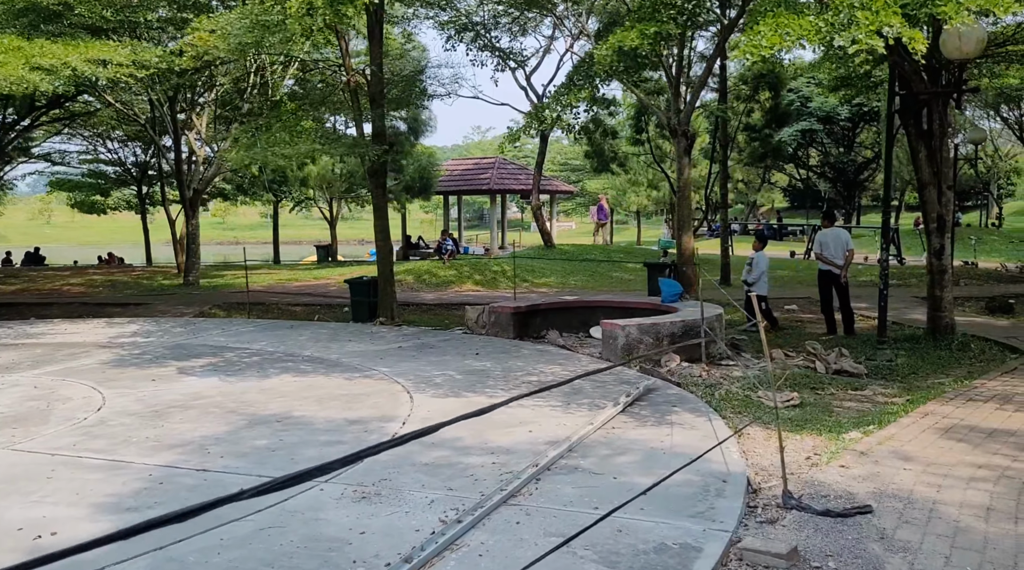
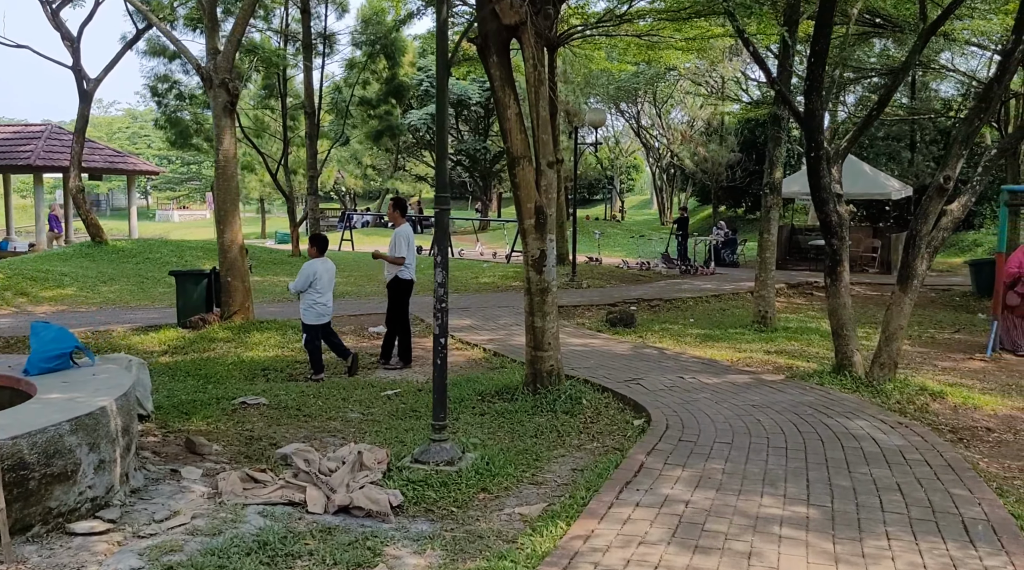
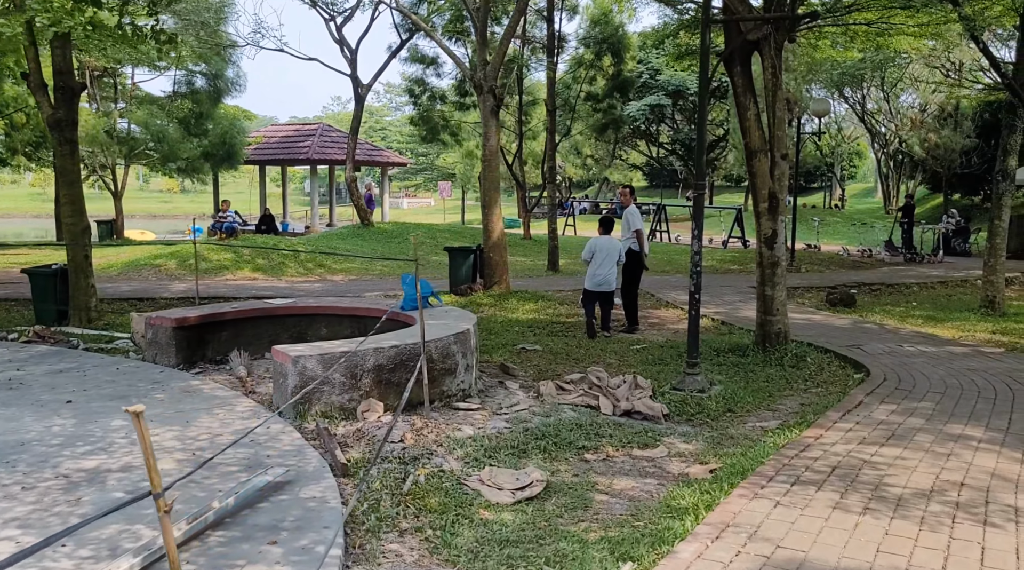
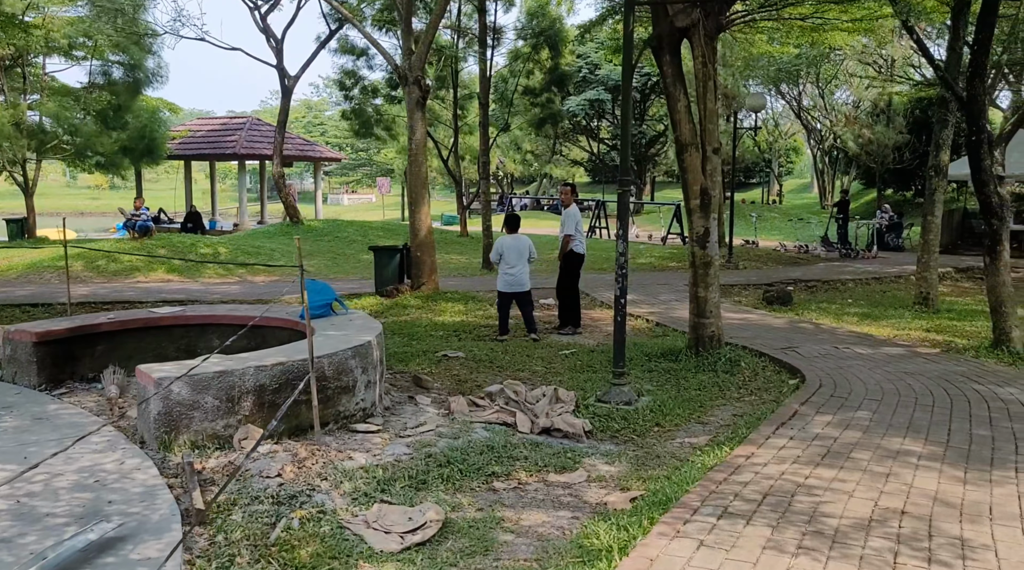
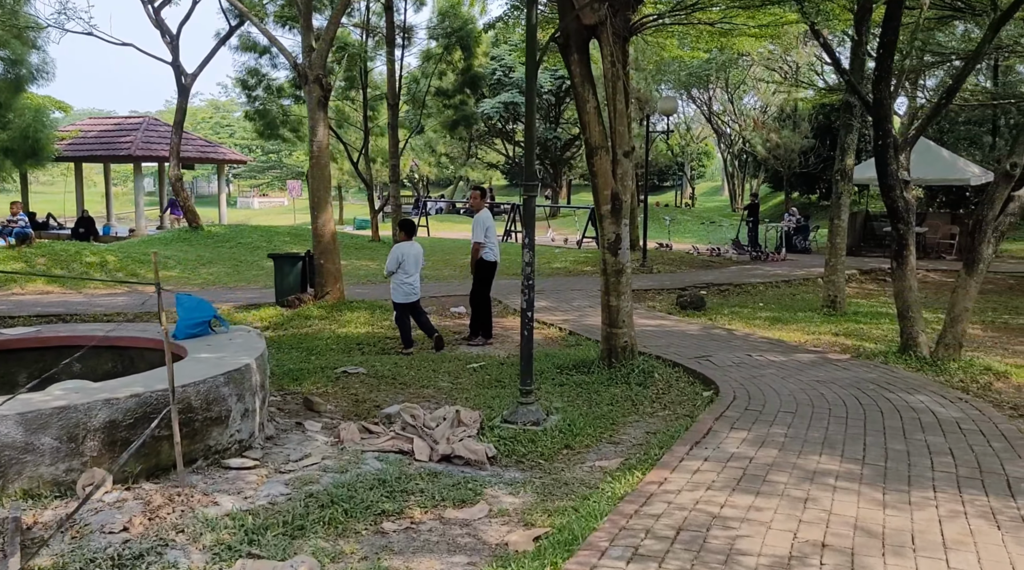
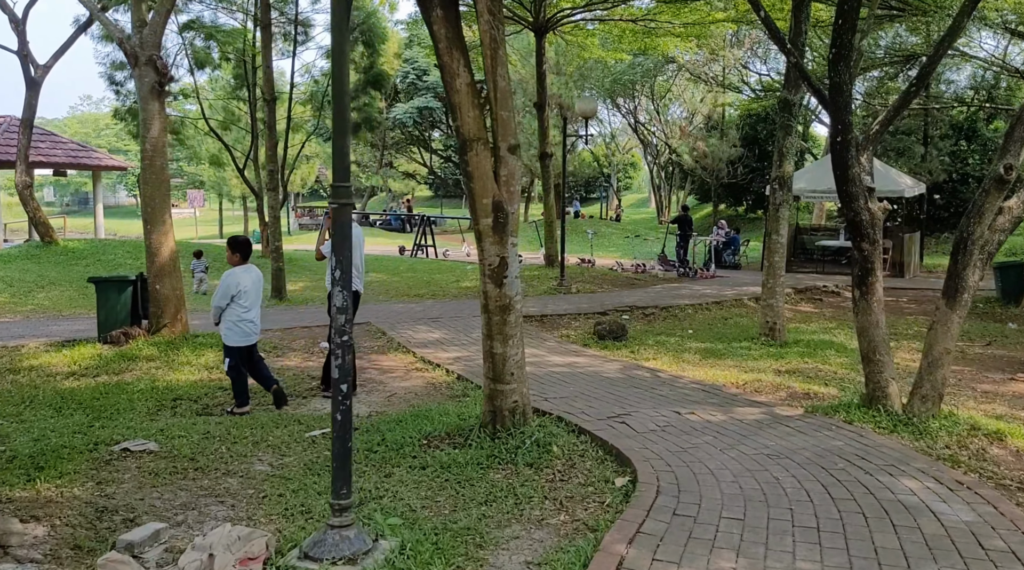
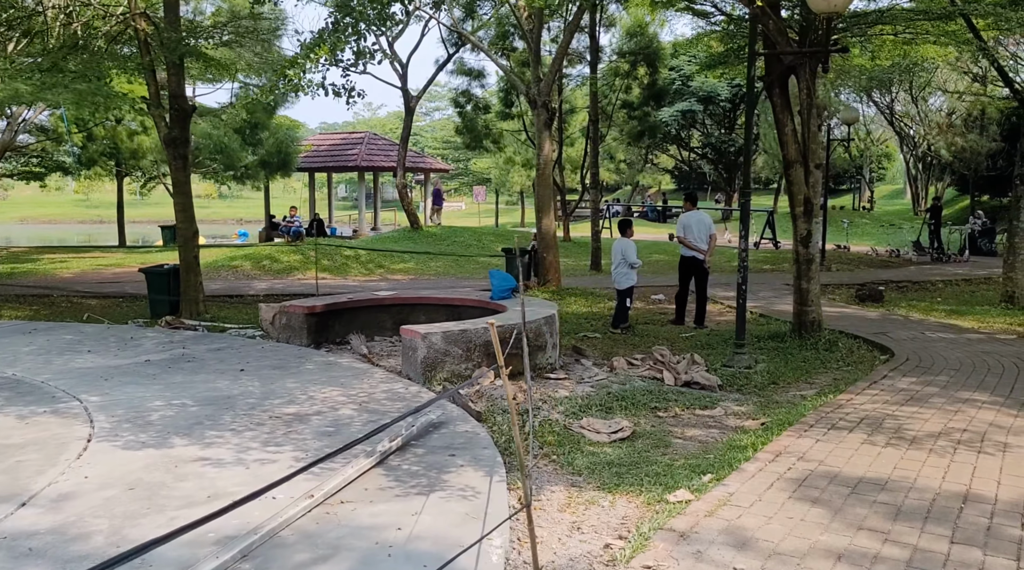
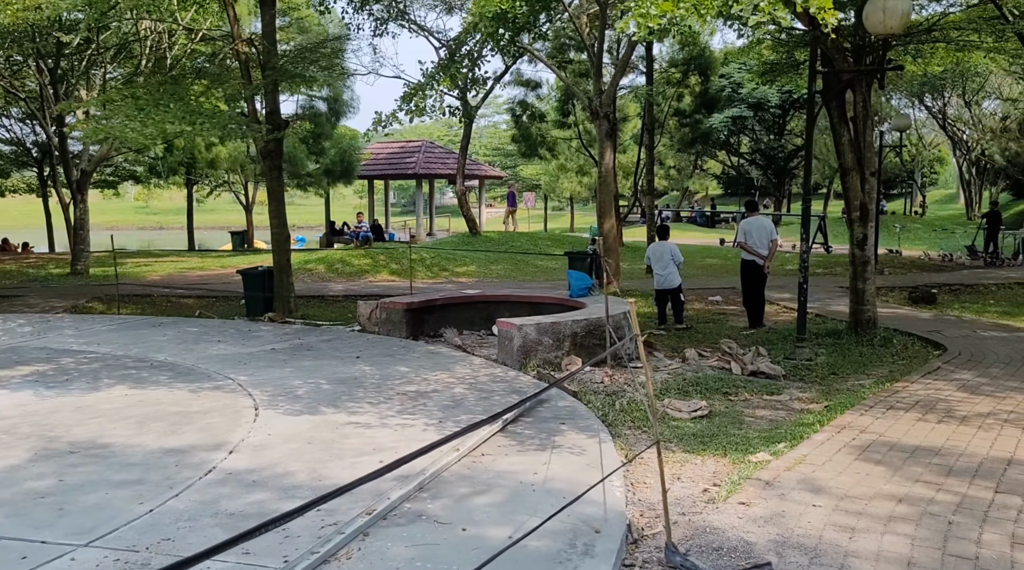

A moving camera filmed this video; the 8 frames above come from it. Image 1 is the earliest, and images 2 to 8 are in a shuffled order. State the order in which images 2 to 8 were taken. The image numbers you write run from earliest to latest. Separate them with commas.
8, 7, 3, 4, 5, 2, 6
